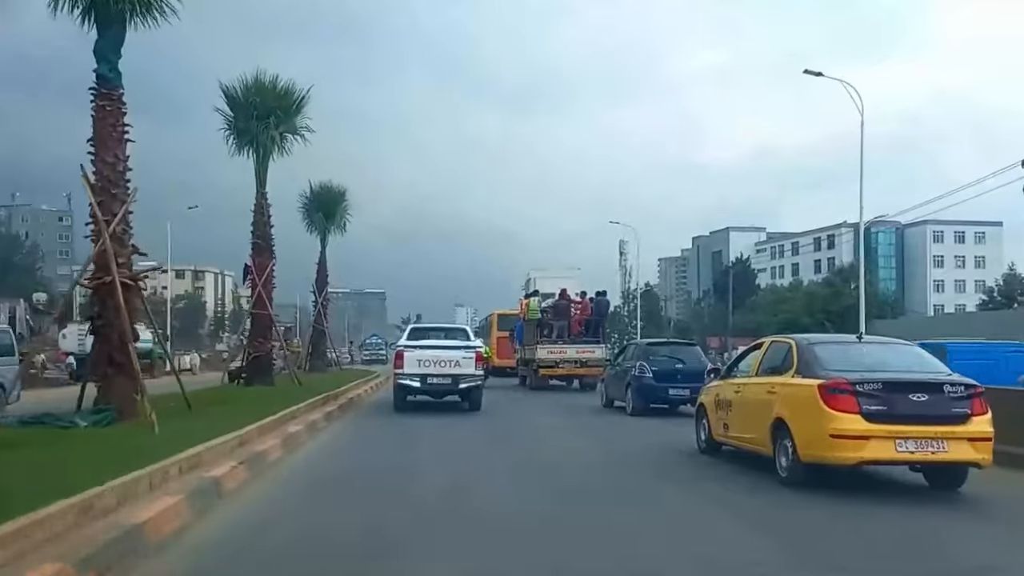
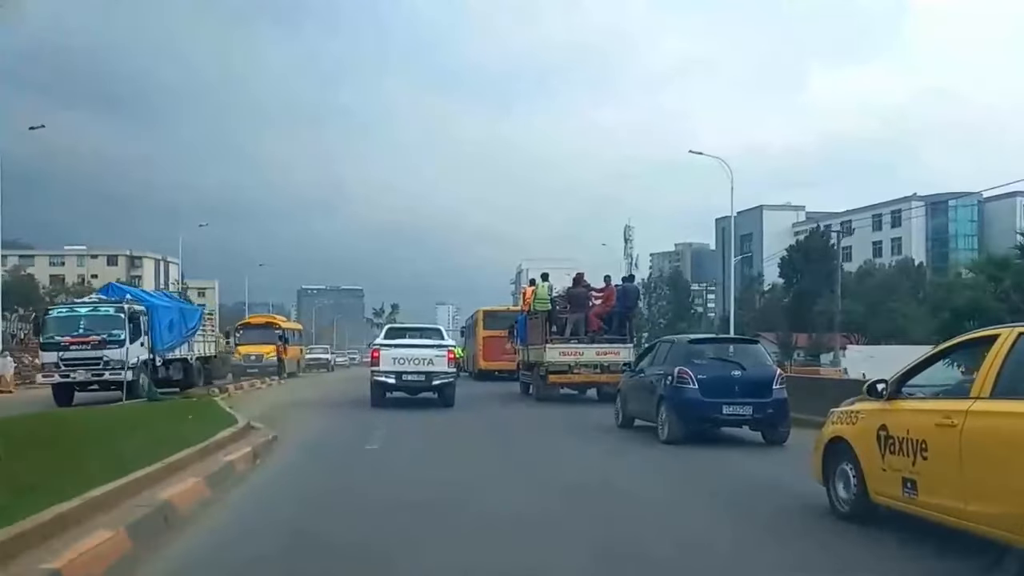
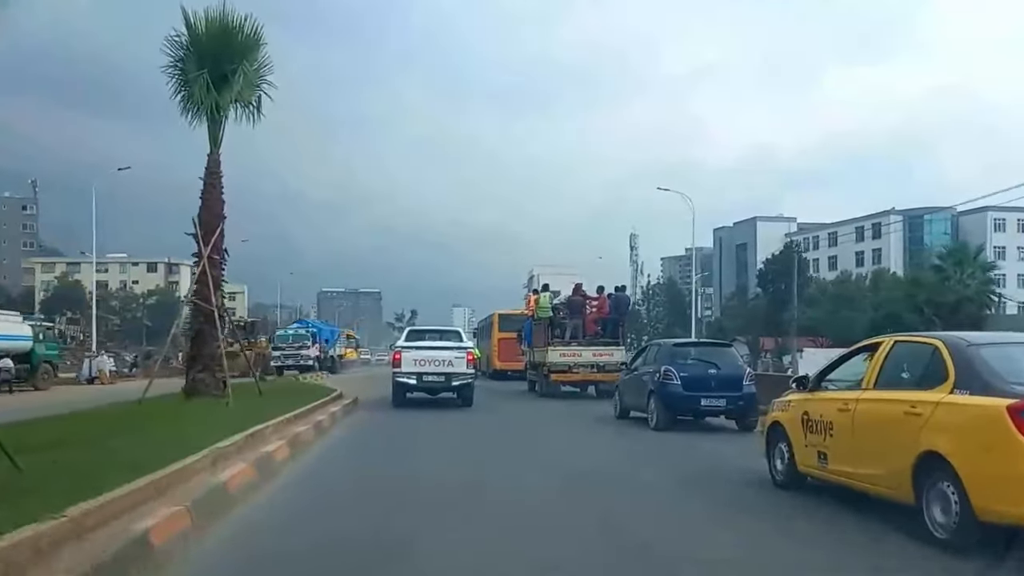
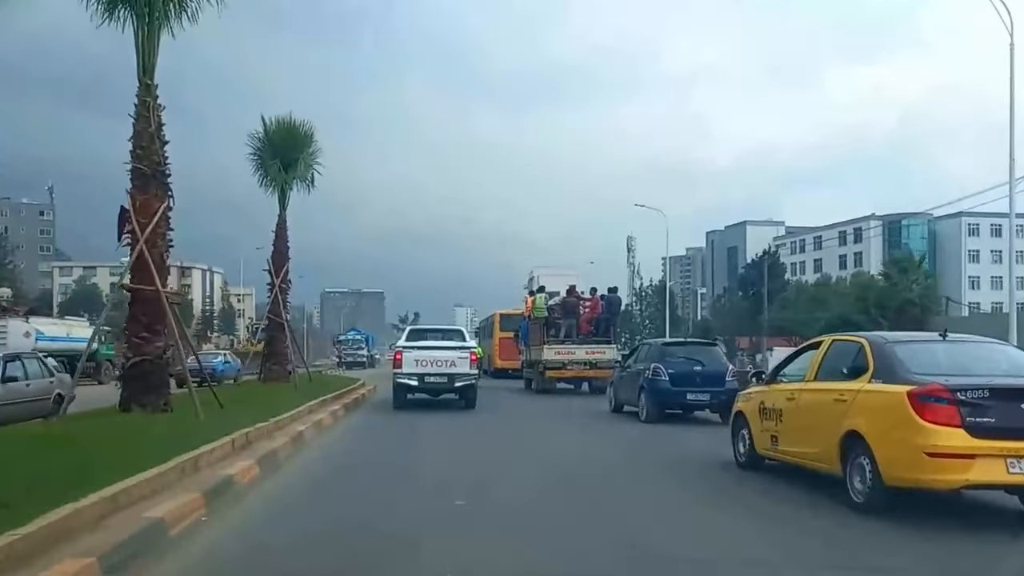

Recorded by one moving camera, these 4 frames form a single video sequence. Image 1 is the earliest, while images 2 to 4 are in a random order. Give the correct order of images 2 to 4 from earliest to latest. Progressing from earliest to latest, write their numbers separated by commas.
4, 3, 2
